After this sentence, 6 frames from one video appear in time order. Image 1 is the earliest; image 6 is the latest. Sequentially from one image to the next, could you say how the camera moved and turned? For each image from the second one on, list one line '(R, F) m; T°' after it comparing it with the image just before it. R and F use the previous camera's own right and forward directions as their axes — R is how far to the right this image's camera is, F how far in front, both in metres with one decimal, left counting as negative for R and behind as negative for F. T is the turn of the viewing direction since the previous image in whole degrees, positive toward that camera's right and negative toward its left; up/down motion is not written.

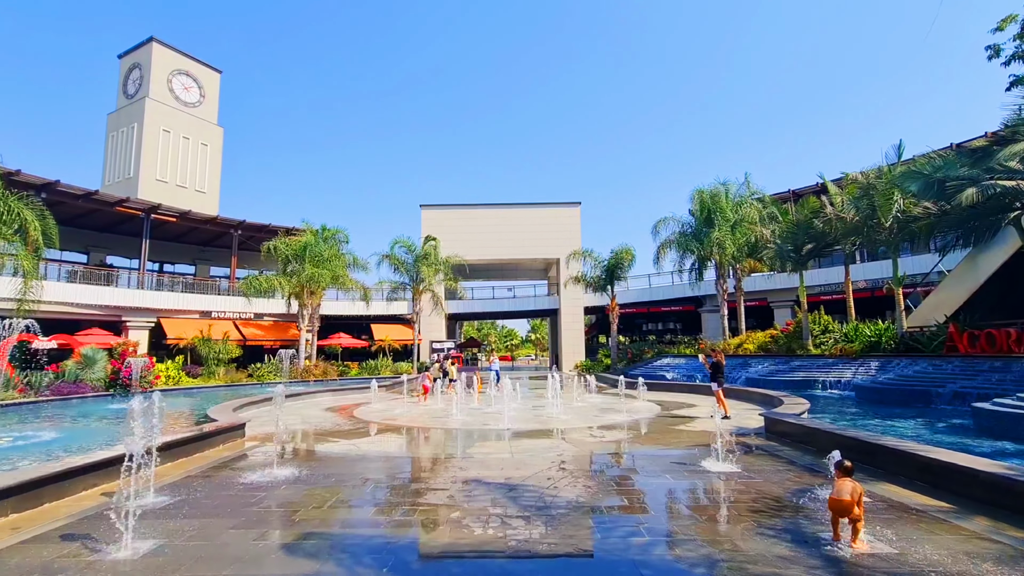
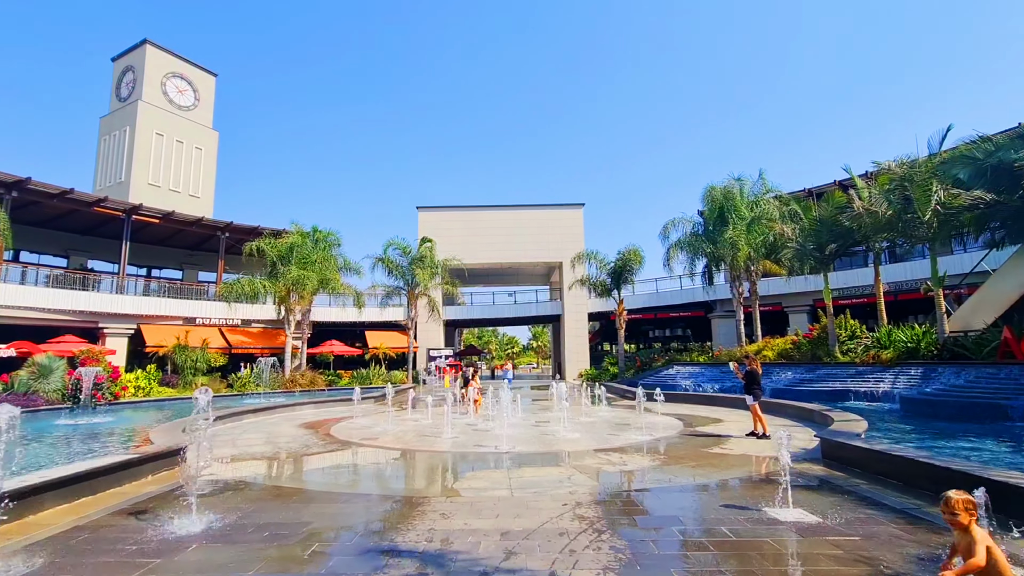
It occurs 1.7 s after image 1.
(0.0, +1.8) m; 0°
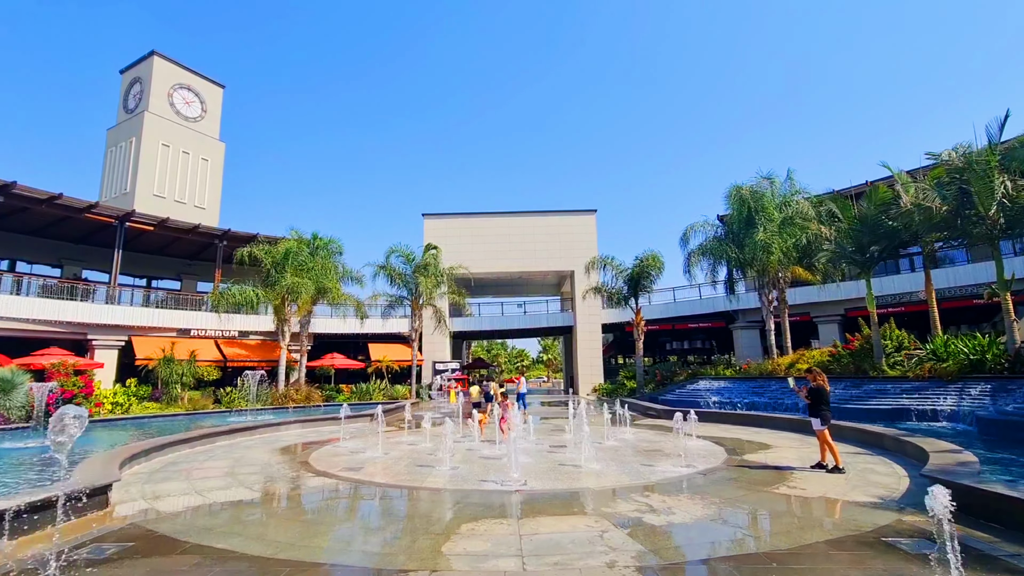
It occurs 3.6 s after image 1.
(0.0, +1.8) m; -1°
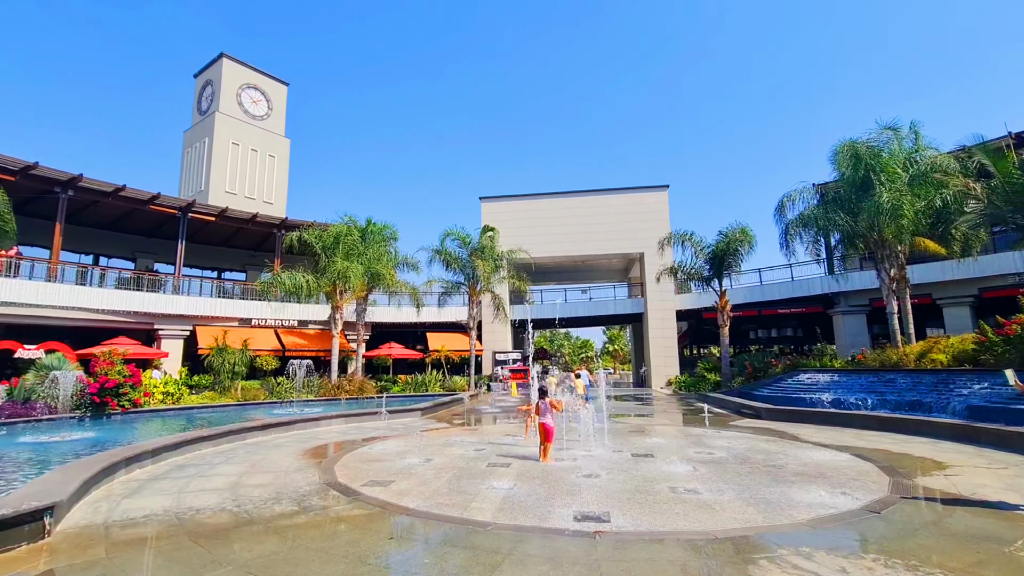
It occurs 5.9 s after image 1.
(-0.1, +2.3) m; -7°
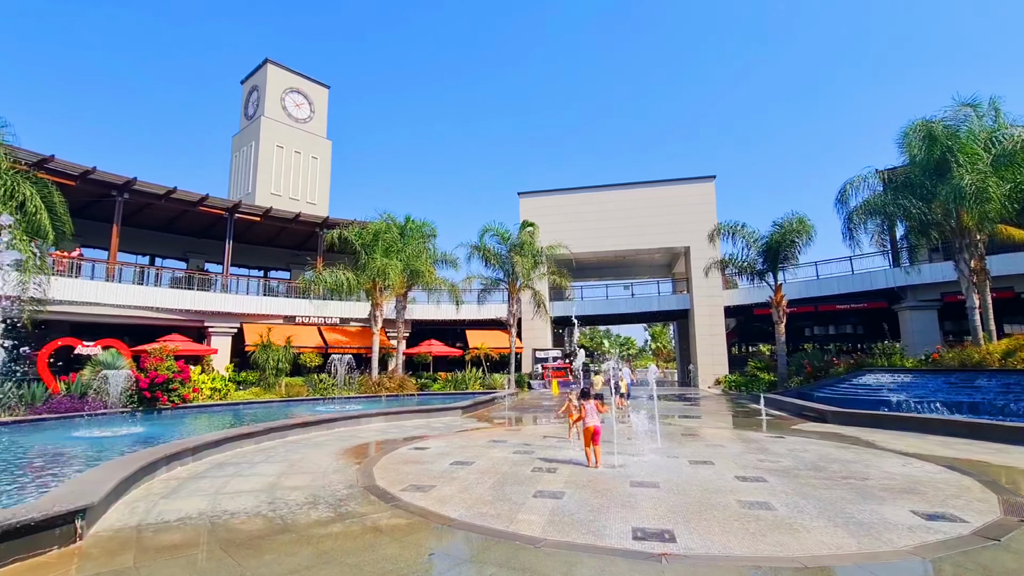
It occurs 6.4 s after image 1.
(-0.1, +0.5) m; -4°
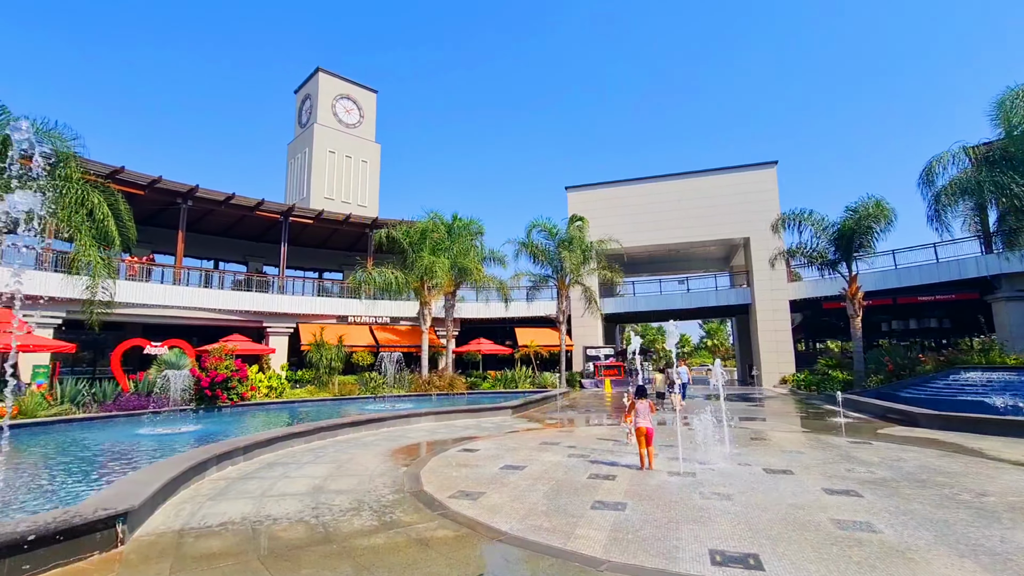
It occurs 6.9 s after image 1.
(0.0, +0.5) m; -5°
